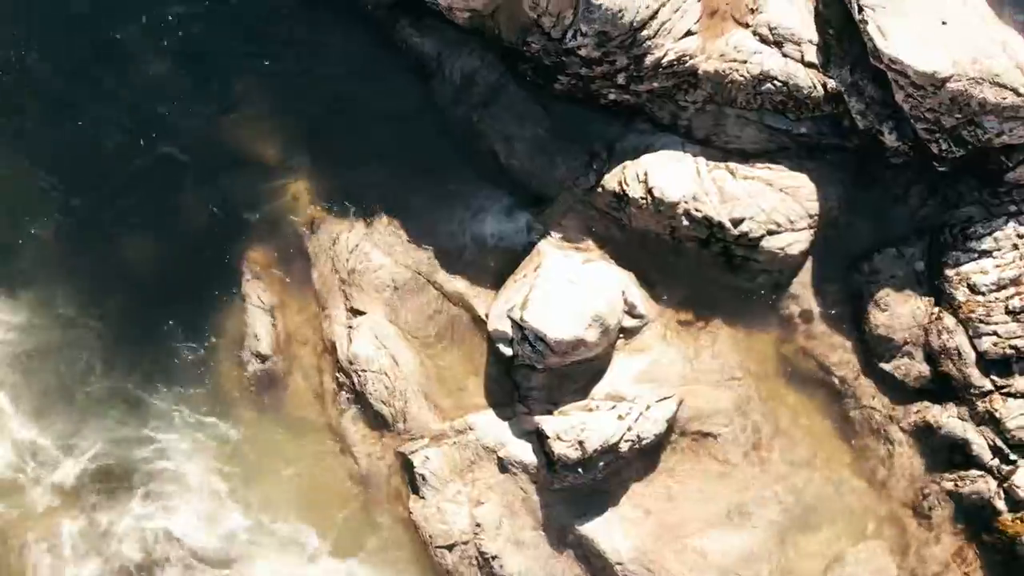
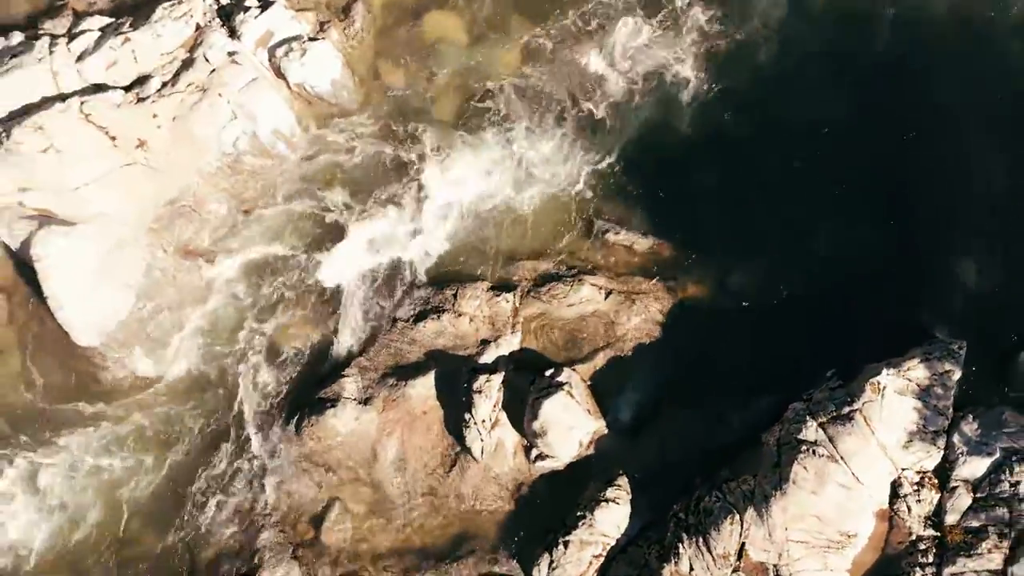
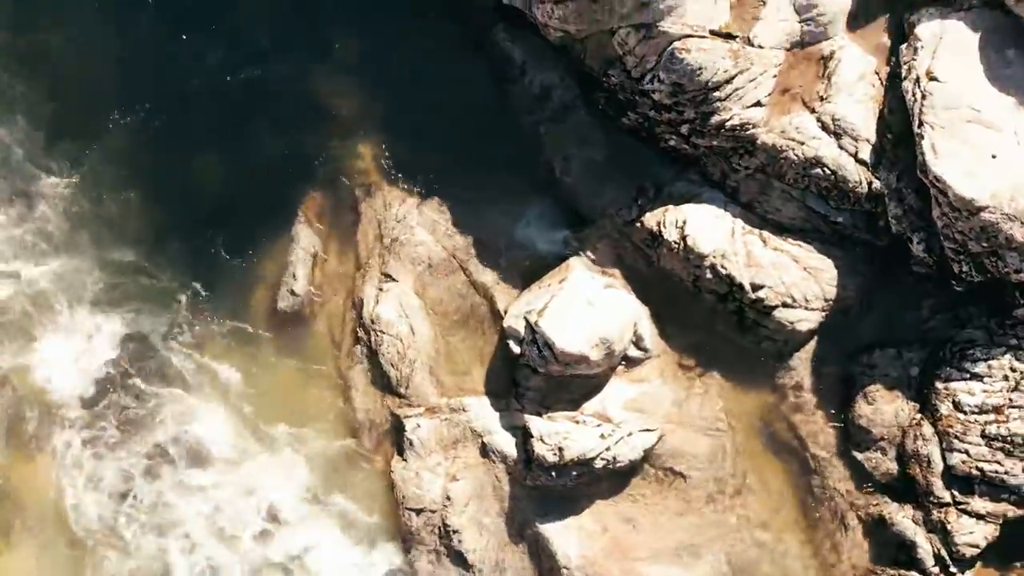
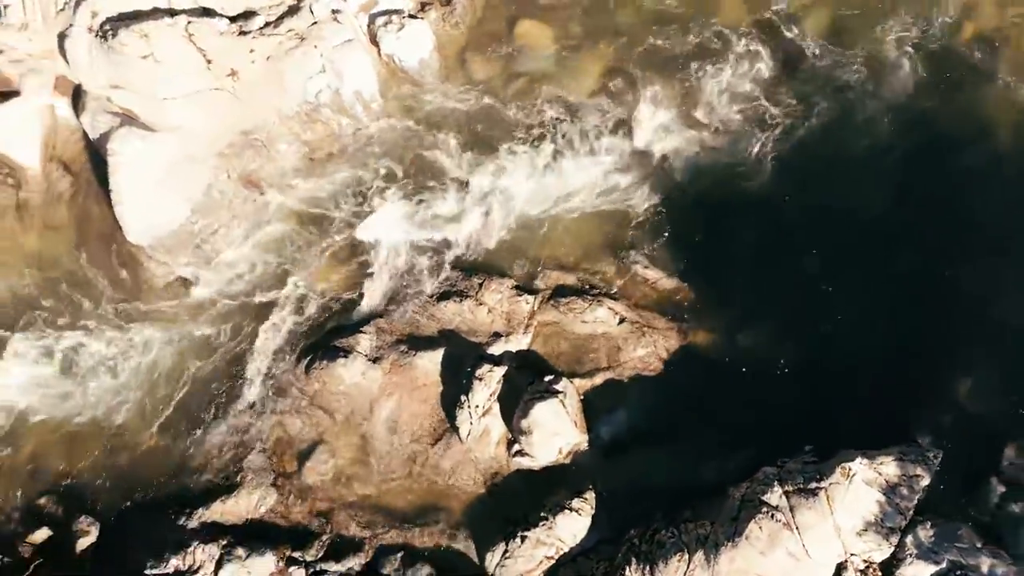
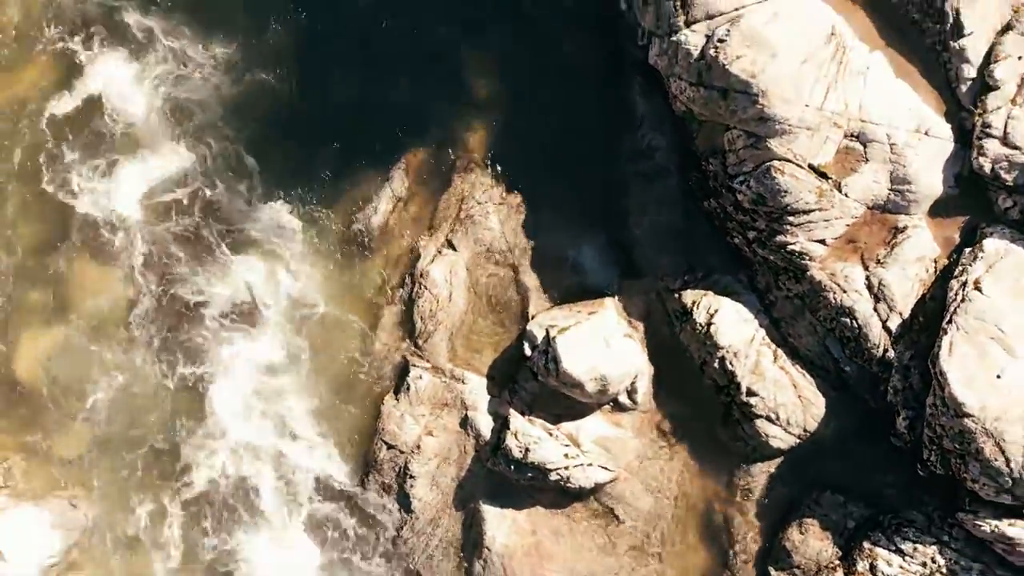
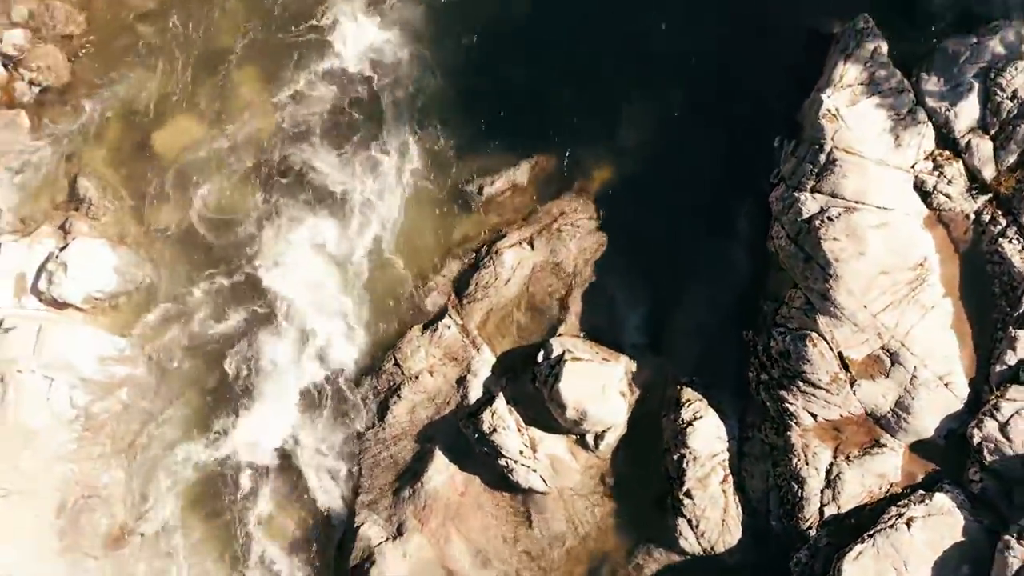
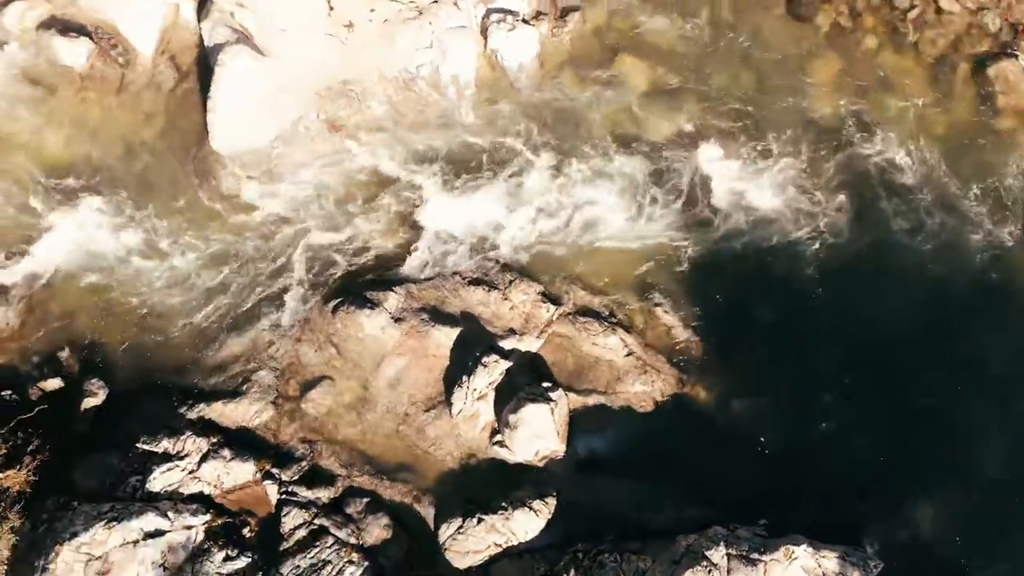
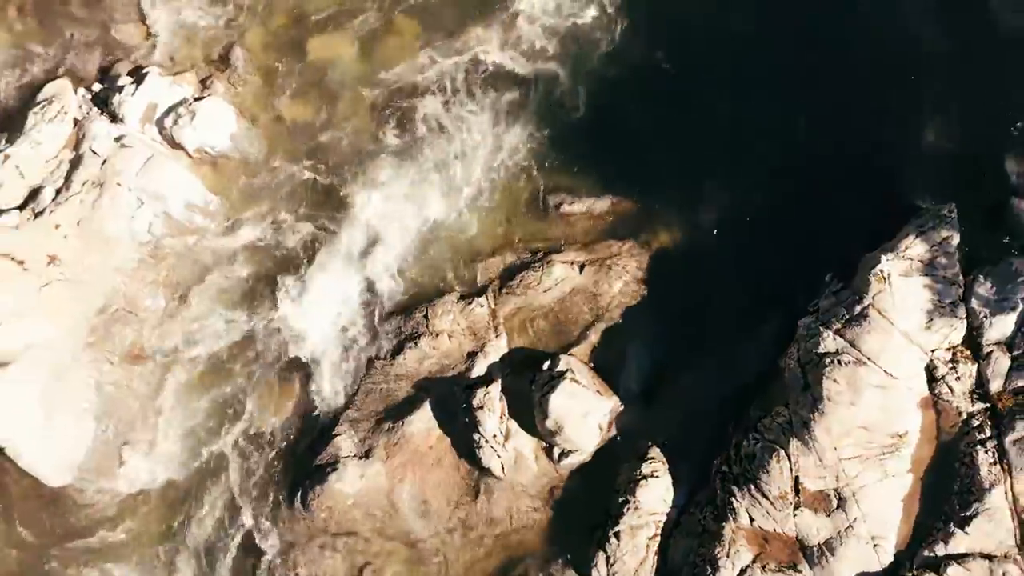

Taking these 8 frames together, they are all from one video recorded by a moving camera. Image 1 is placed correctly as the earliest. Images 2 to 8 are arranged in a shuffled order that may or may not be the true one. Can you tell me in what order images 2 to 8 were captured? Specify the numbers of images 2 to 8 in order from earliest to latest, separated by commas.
3, 5, 6, 8, 2, 4, 7
